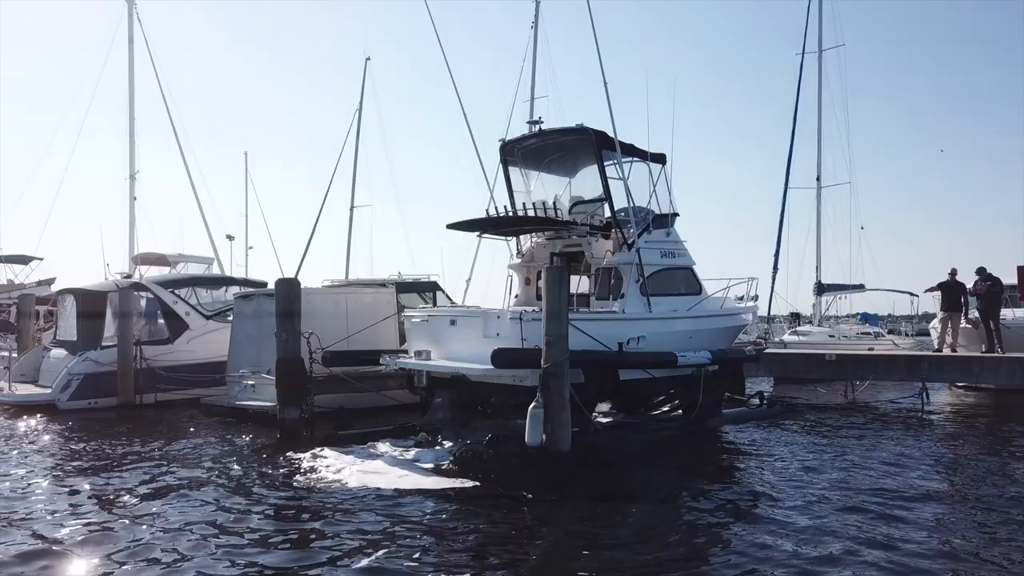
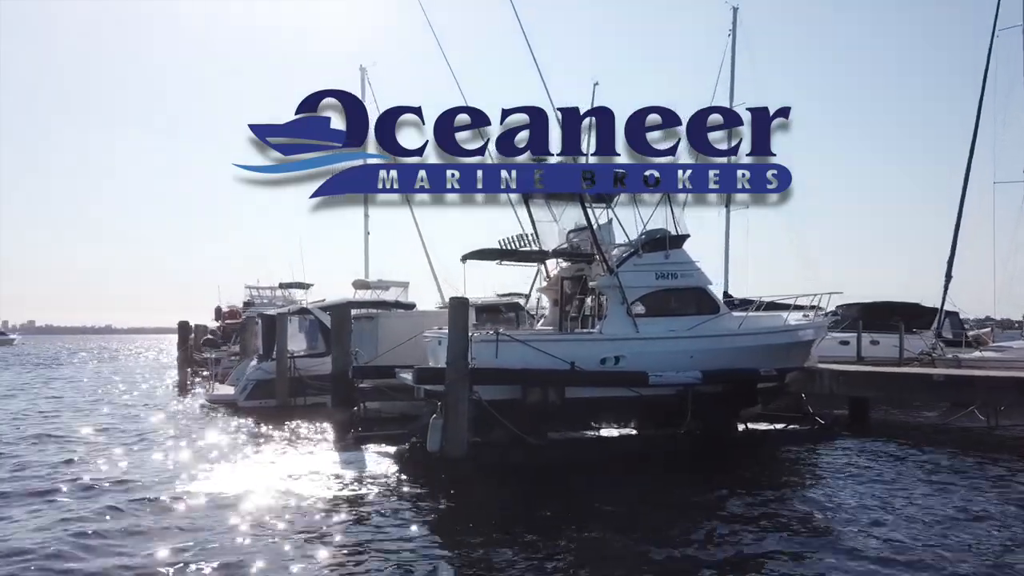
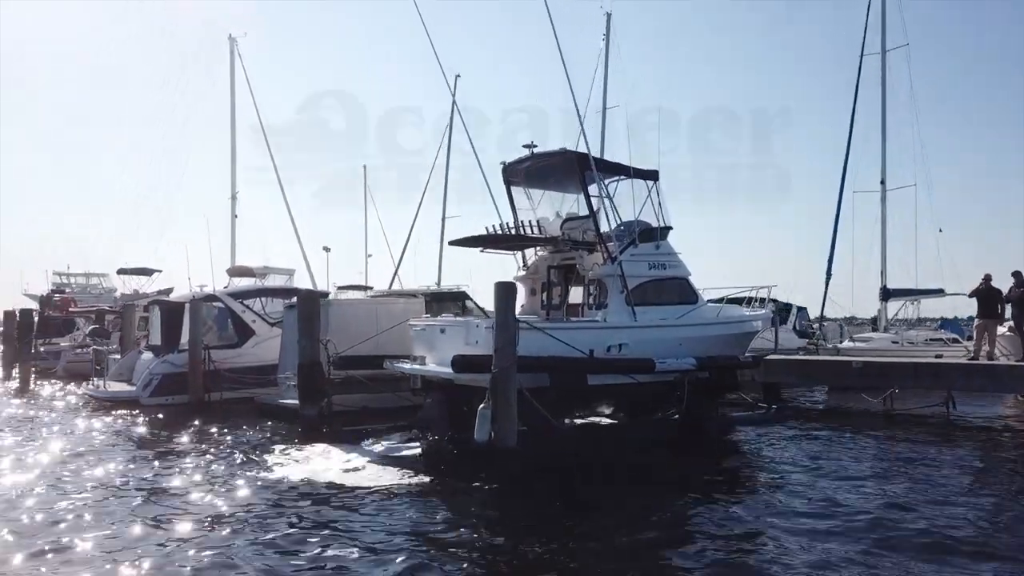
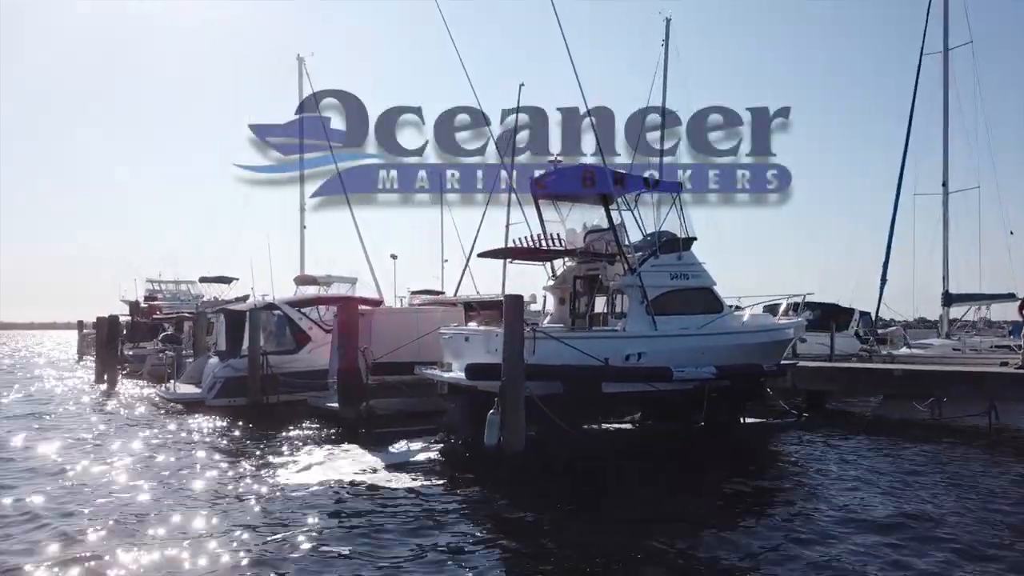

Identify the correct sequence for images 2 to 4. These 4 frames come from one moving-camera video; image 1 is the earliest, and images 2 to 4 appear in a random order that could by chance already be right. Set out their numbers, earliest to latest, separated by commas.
3, 4, 2
